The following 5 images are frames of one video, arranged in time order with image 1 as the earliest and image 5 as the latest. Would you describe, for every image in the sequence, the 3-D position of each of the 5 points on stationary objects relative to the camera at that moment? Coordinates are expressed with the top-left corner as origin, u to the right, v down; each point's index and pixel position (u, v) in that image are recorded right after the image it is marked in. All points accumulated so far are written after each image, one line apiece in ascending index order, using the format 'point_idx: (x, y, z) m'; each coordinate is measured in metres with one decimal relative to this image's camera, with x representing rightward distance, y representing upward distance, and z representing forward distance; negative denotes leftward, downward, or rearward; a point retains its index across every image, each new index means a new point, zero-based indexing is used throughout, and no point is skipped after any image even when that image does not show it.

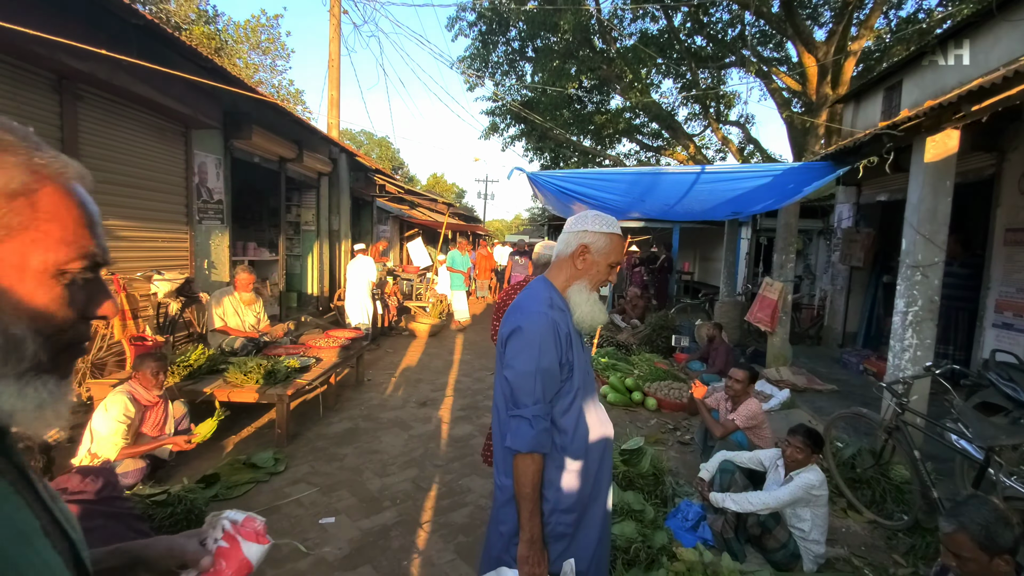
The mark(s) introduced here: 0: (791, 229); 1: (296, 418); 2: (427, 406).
0: (+3.6, +0.8, +6.3) m
1: (-2.2, -1.3, +4.9) m
2: (-1.0, -1.3, +5.5) m
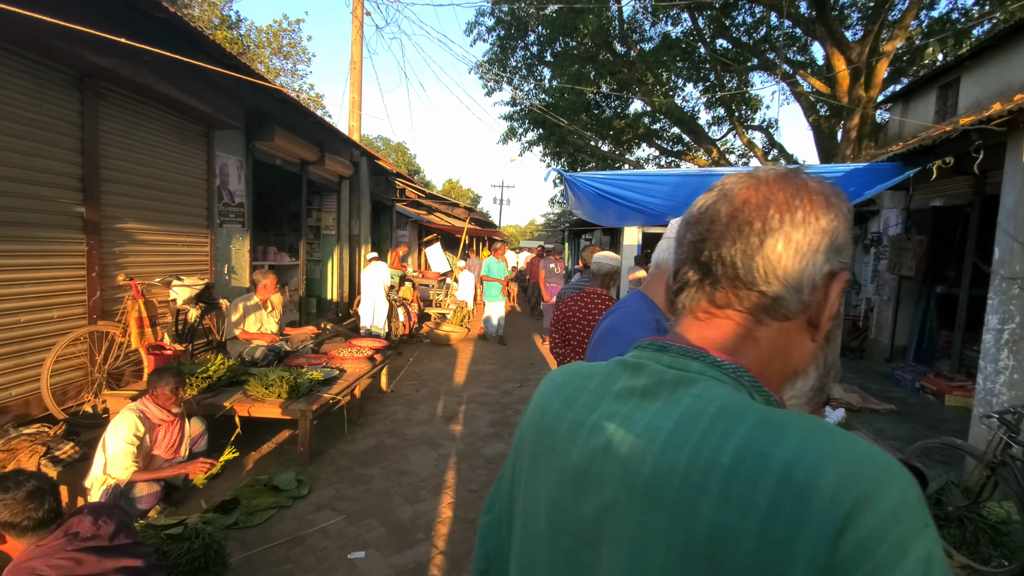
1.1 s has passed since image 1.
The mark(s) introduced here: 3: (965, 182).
0: (+4.0, +0.6, +5.9) m
1: (-1.8, -1.4, +4.7) m
2: (-0.6, -1.4, +5.2) m
3: (+6.0, +1.4, +6.4) m
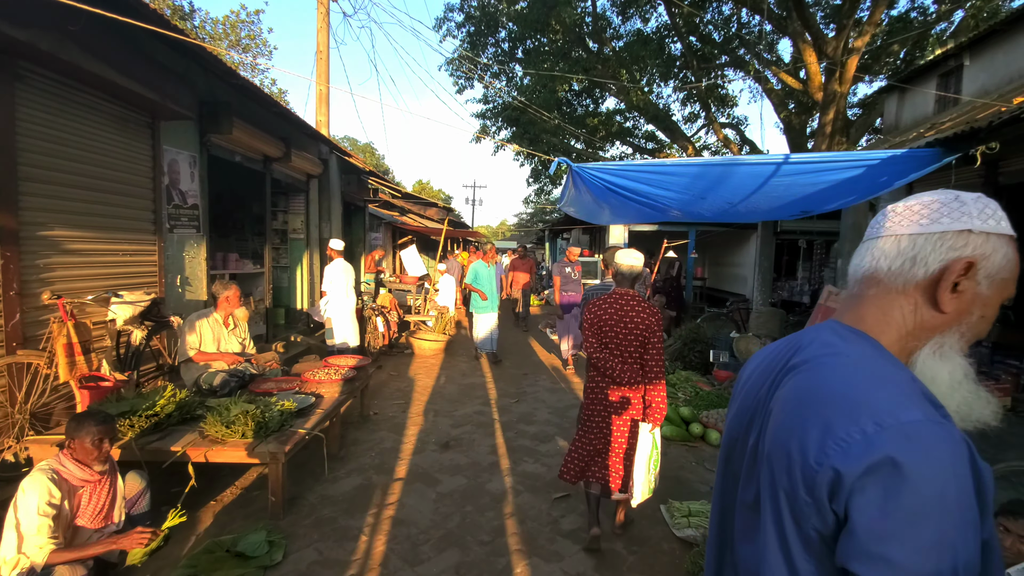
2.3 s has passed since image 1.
0: (+4.0, +0.7, +5.5) m
1: (-1.8, -1.5, +3.9) m
2: (-0.6, -1.5, +4.6) m
3: (+5.8, +1.5, +6.2) m
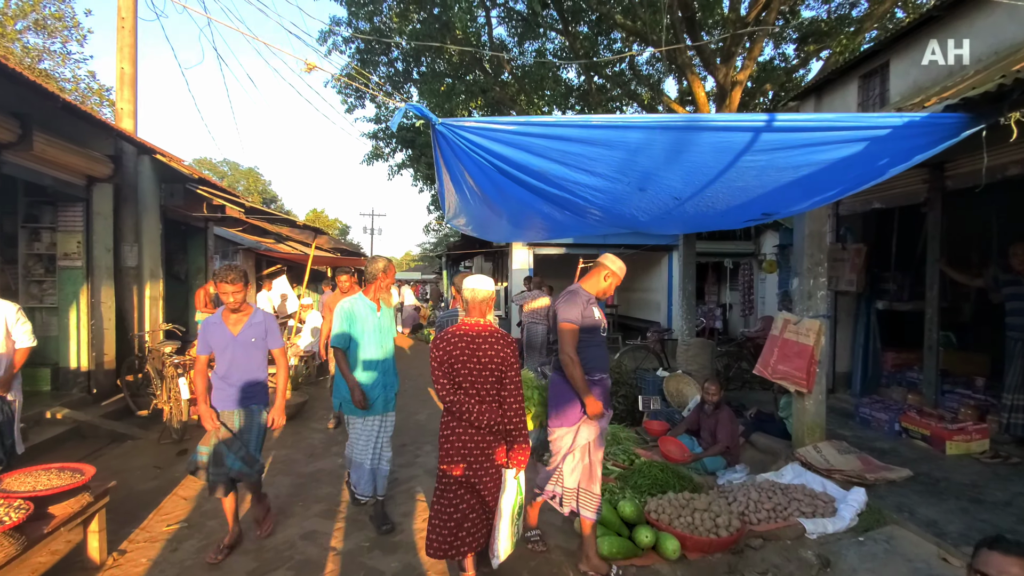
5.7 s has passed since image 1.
0: (+2.8, +0.4, +4.4) m
1: (-2.5, -1.8, +1.6) m
2: (-1.4, -1.8, +2.4) m
3: (+4.5, +1.2, +5.4) m
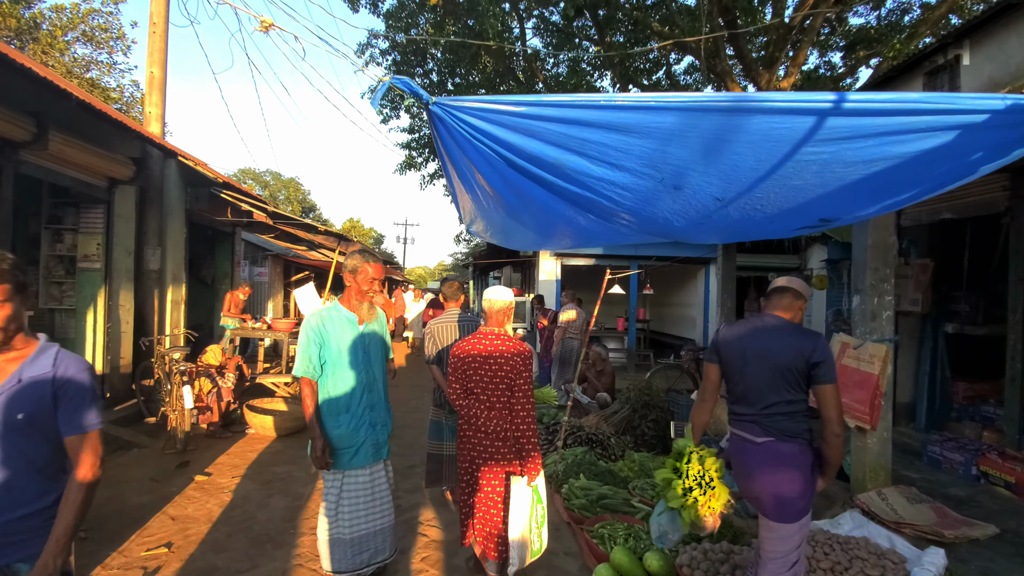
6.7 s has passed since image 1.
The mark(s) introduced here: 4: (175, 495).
0: (+2.9, +0.3, +3.8) m
1: (-2.6, -1.7, +1.3) m
2: (-1.4, -1.8, +2.1) m
3: (+4.7, +1.0, +4.7) m
4: (-3.0, -1.8, +4.3) m
